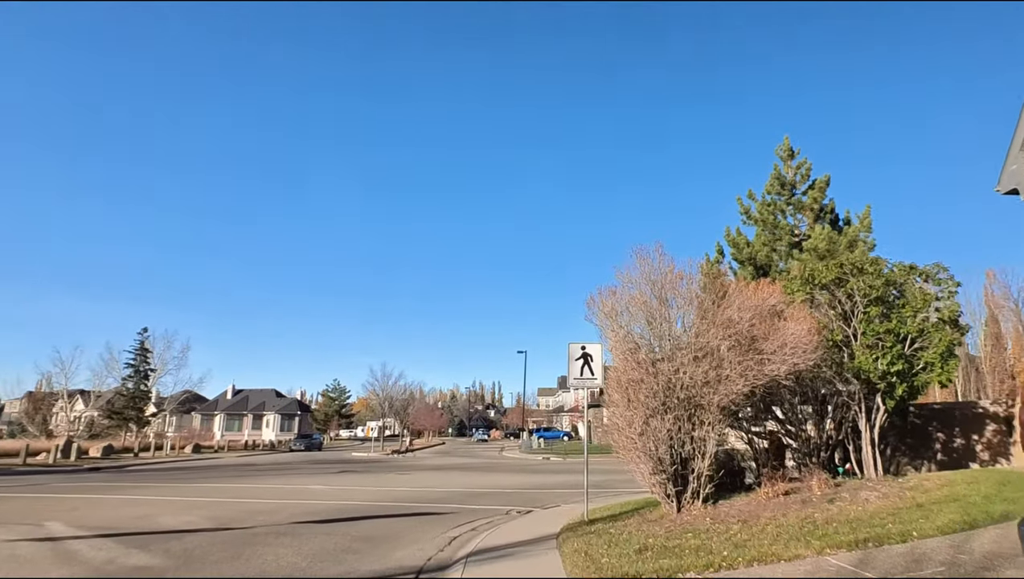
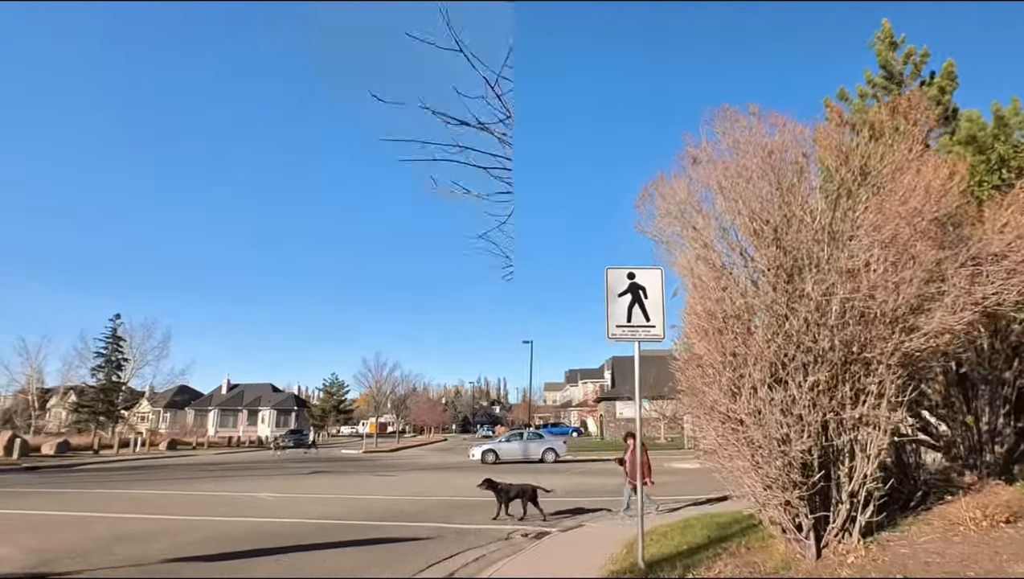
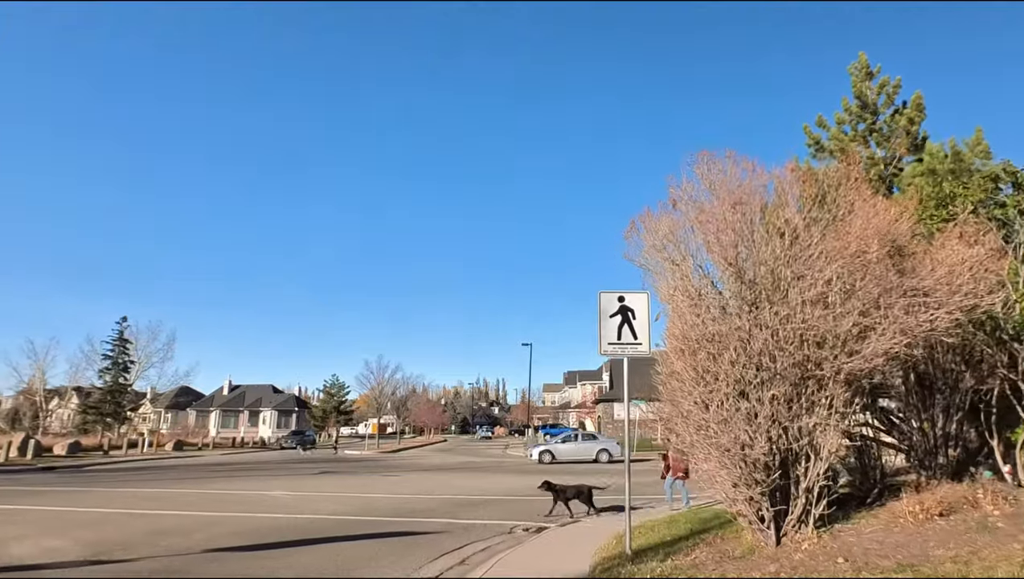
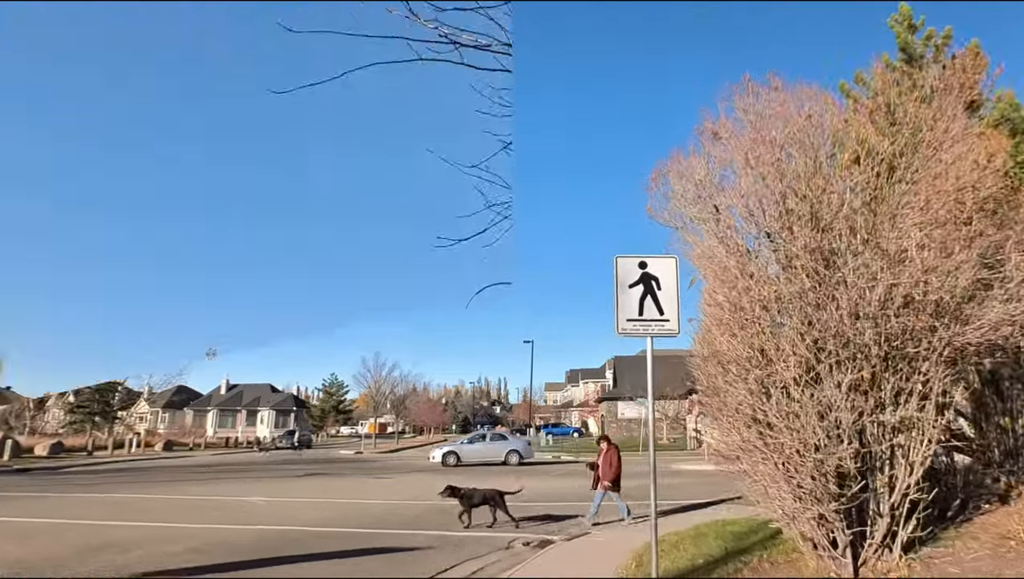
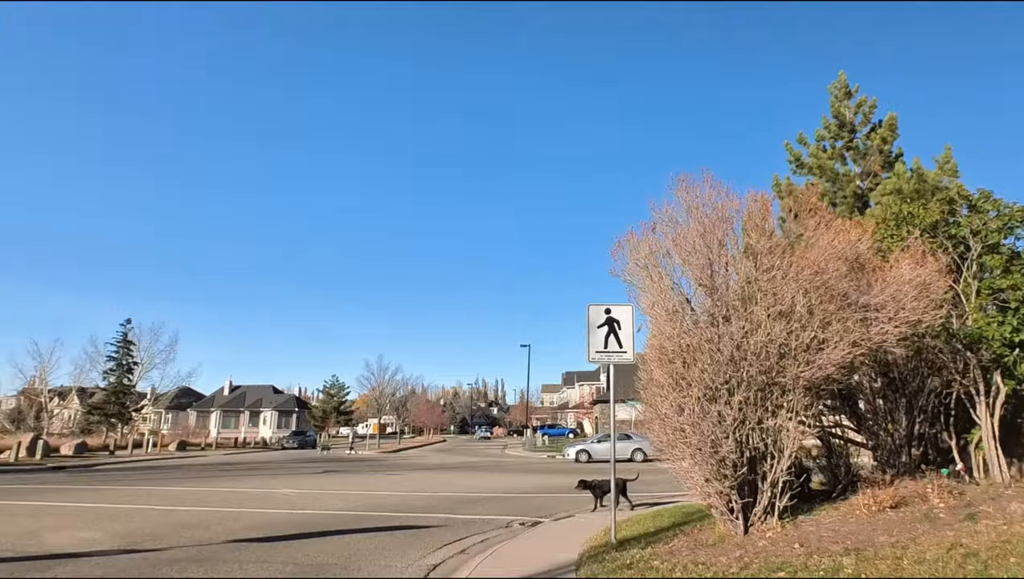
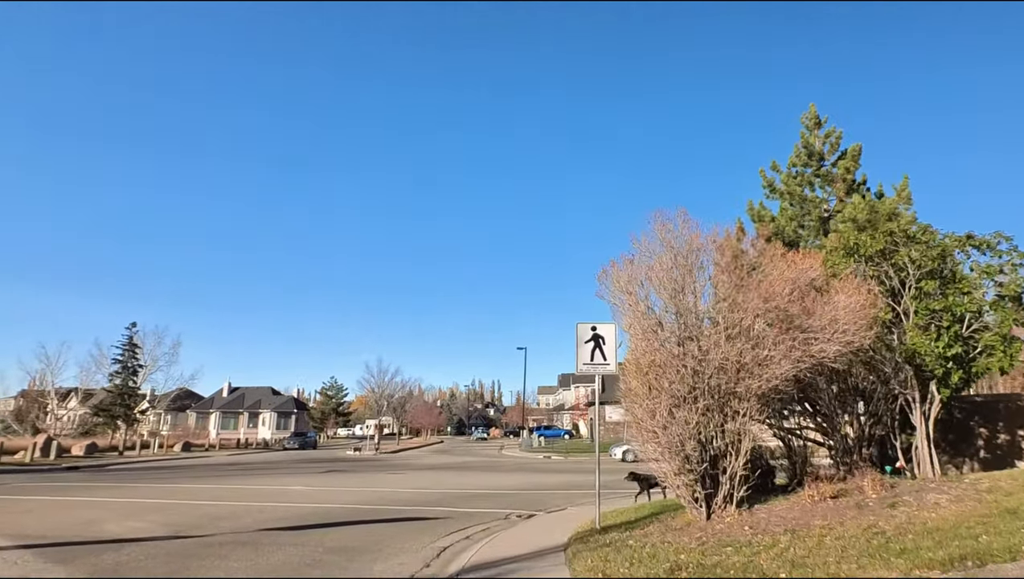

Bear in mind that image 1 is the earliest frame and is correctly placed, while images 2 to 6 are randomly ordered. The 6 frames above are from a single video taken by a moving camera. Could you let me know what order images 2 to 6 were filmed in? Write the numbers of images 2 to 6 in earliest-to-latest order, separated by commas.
6, 5, 3, 2, 4
